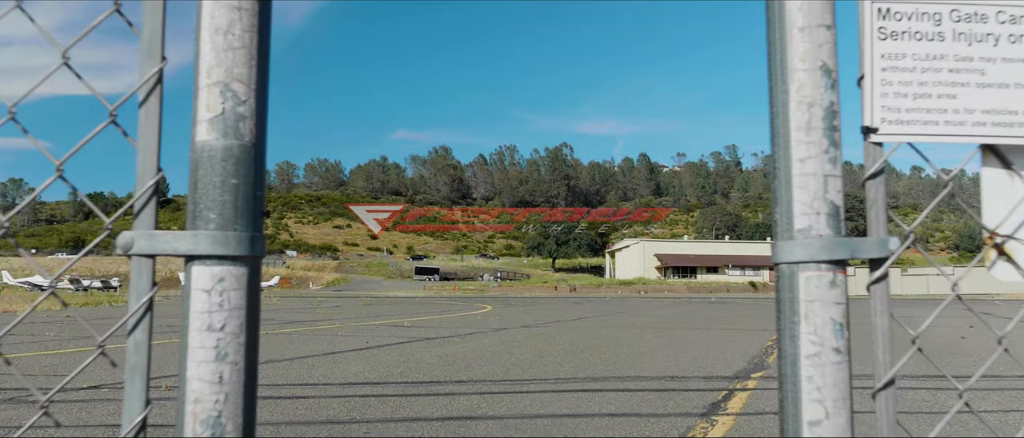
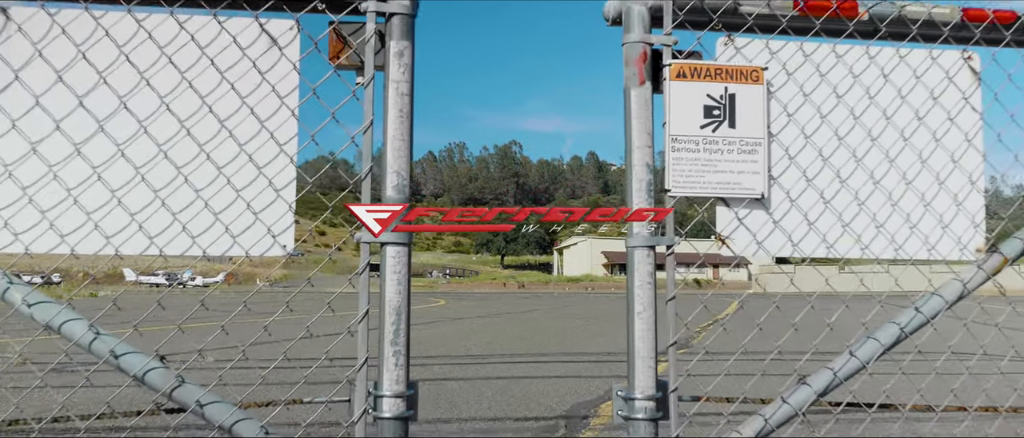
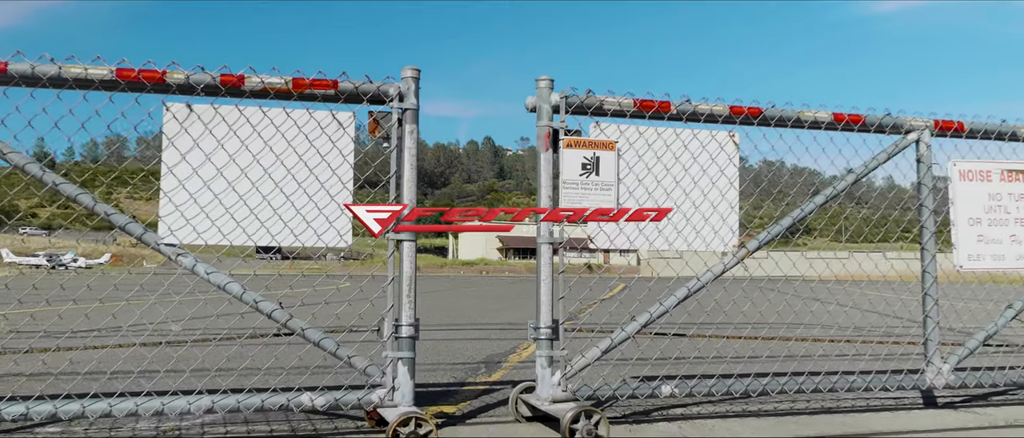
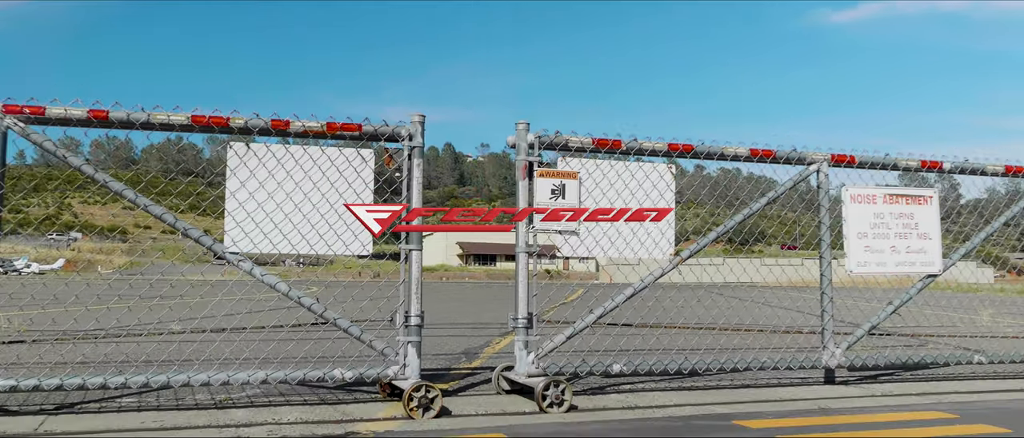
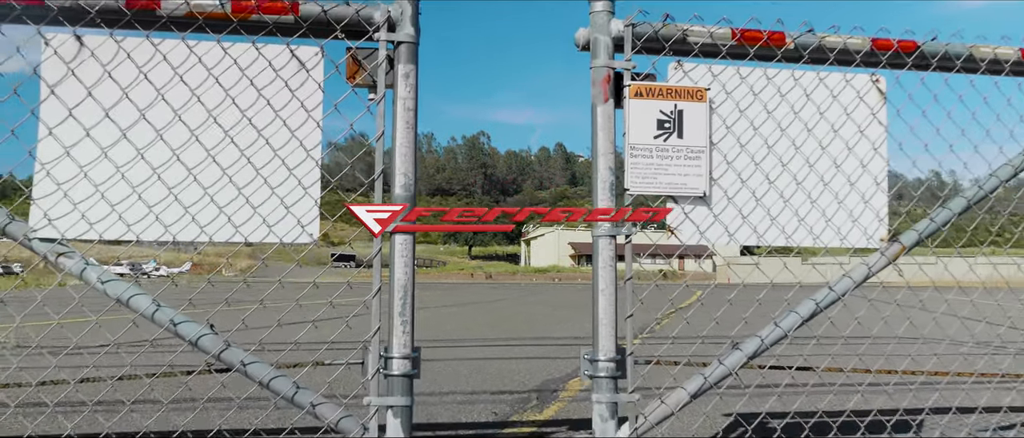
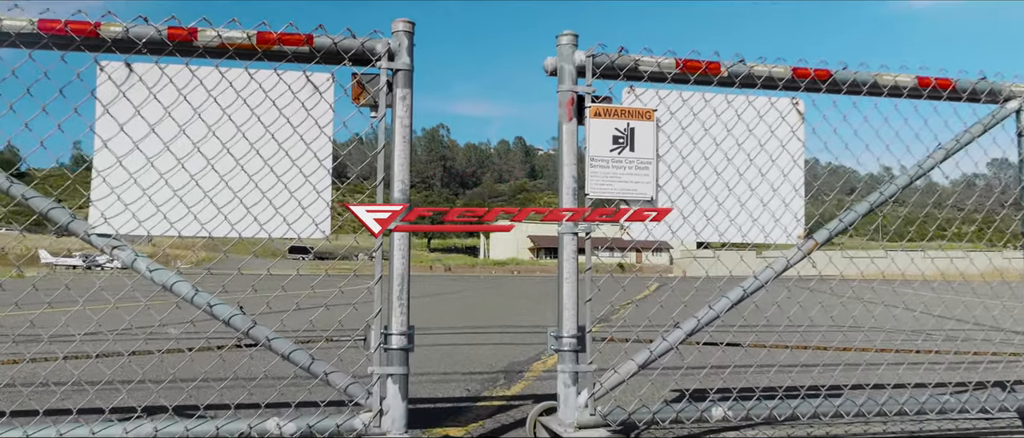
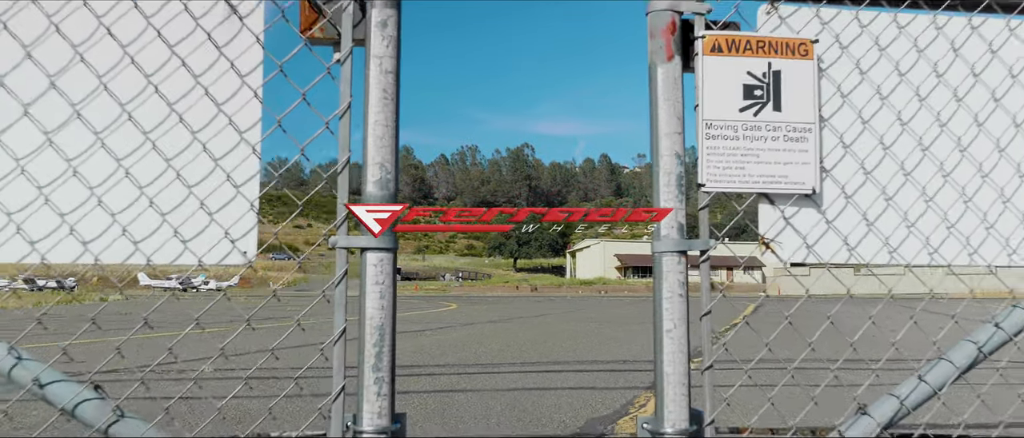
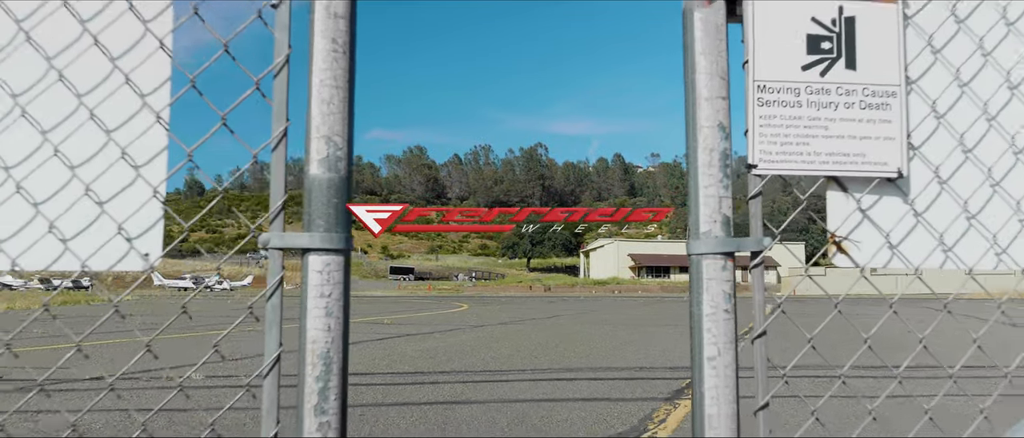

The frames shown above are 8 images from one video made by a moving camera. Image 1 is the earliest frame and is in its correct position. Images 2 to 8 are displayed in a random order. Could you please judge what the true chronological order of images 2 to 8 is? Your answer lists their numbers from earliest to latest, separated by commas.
8, 7, 2, 5, 6, 3, 4
